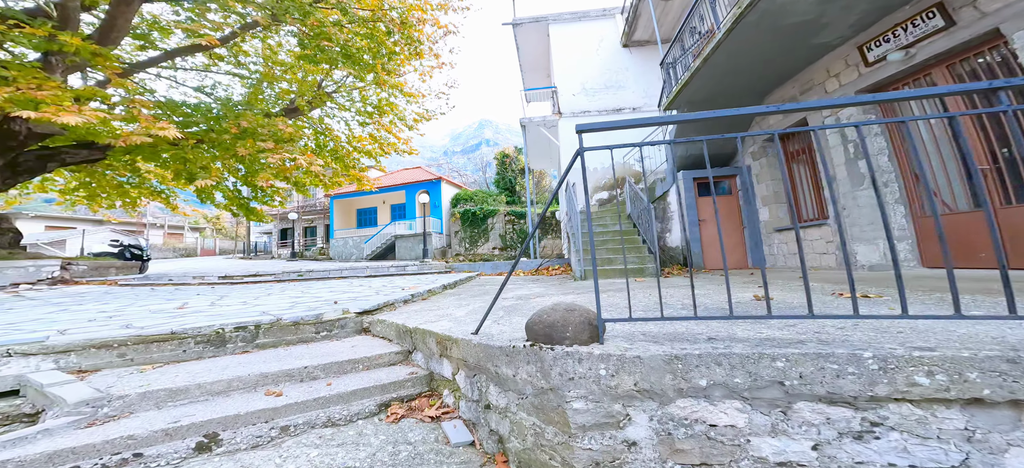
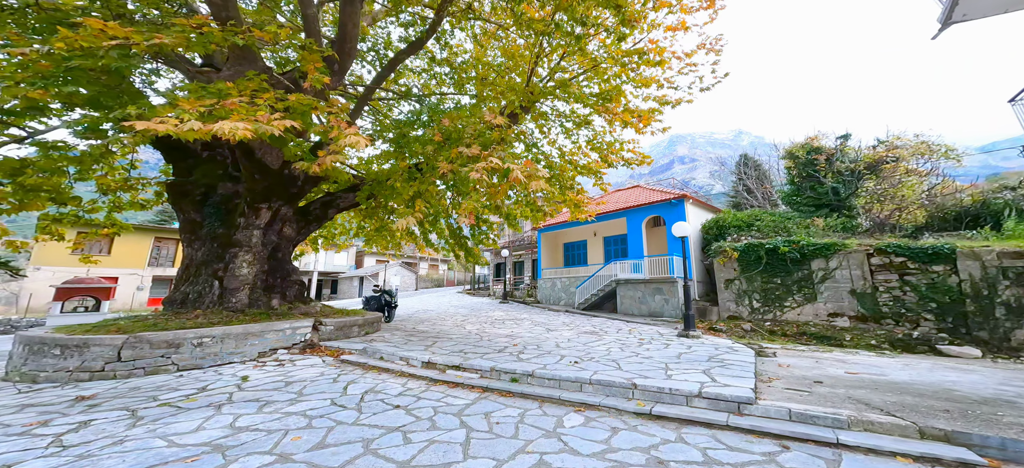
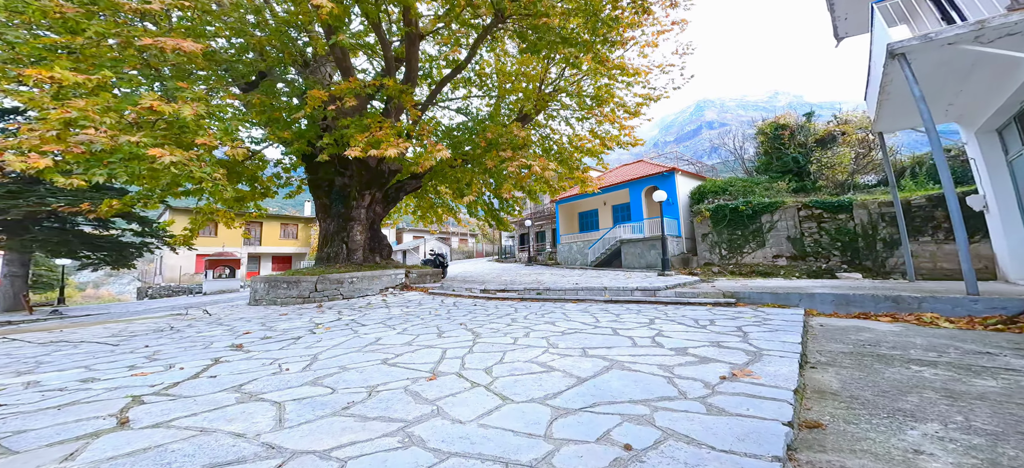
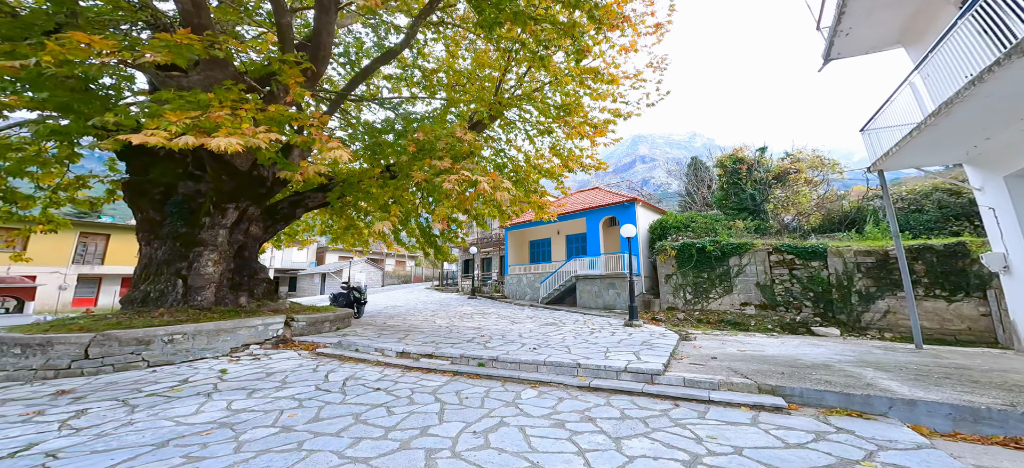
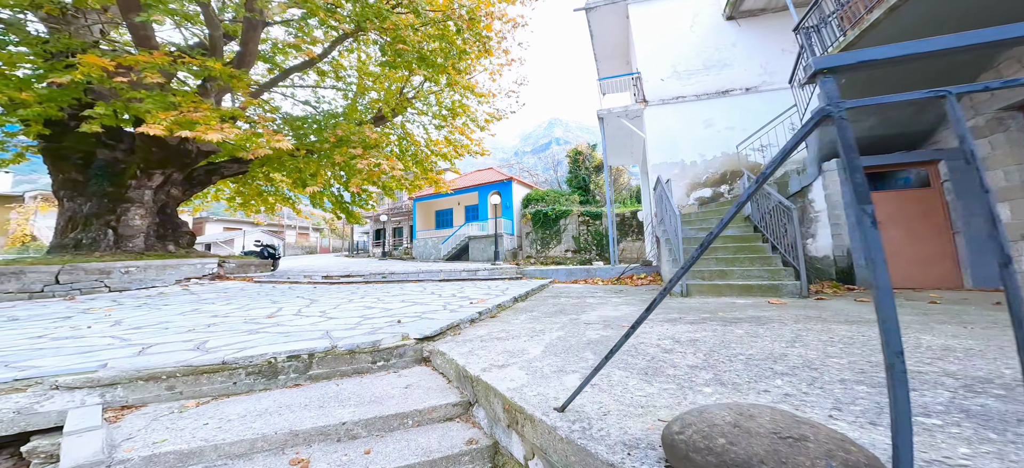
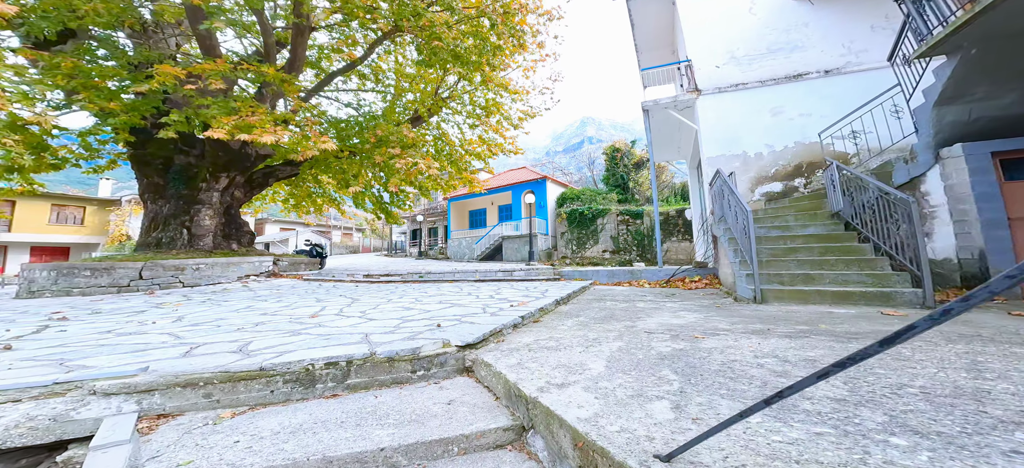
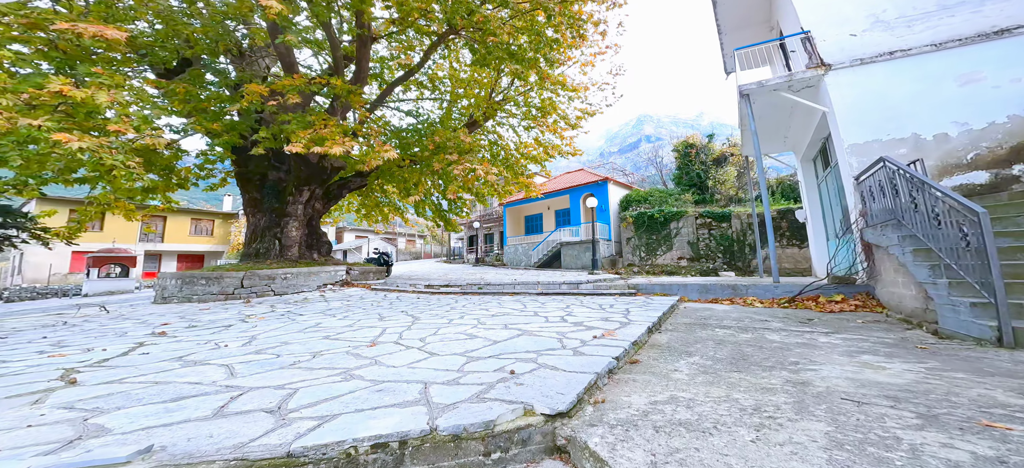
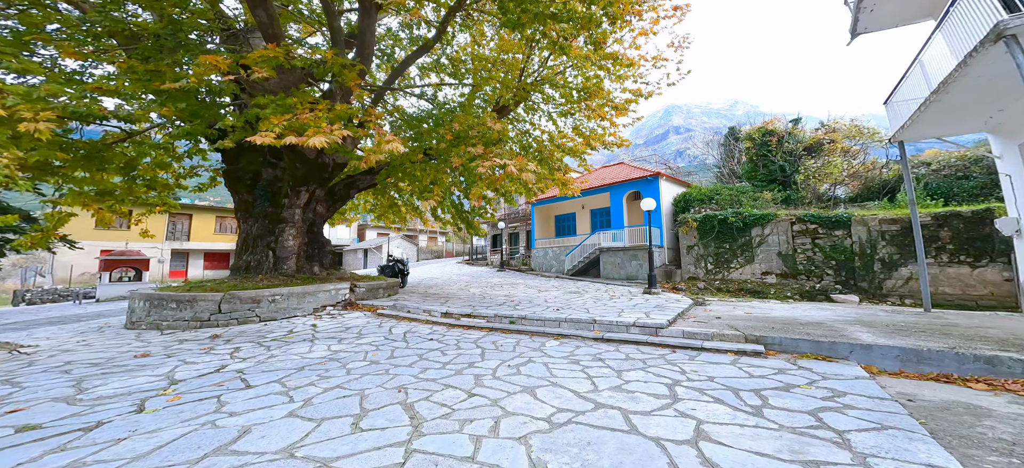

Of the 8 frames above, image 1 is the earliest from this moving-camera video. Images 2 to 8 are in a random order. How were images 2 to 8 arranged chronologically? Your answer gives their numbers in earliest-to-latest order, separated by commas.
5, 6, 7, 3, 8, 4, 2
